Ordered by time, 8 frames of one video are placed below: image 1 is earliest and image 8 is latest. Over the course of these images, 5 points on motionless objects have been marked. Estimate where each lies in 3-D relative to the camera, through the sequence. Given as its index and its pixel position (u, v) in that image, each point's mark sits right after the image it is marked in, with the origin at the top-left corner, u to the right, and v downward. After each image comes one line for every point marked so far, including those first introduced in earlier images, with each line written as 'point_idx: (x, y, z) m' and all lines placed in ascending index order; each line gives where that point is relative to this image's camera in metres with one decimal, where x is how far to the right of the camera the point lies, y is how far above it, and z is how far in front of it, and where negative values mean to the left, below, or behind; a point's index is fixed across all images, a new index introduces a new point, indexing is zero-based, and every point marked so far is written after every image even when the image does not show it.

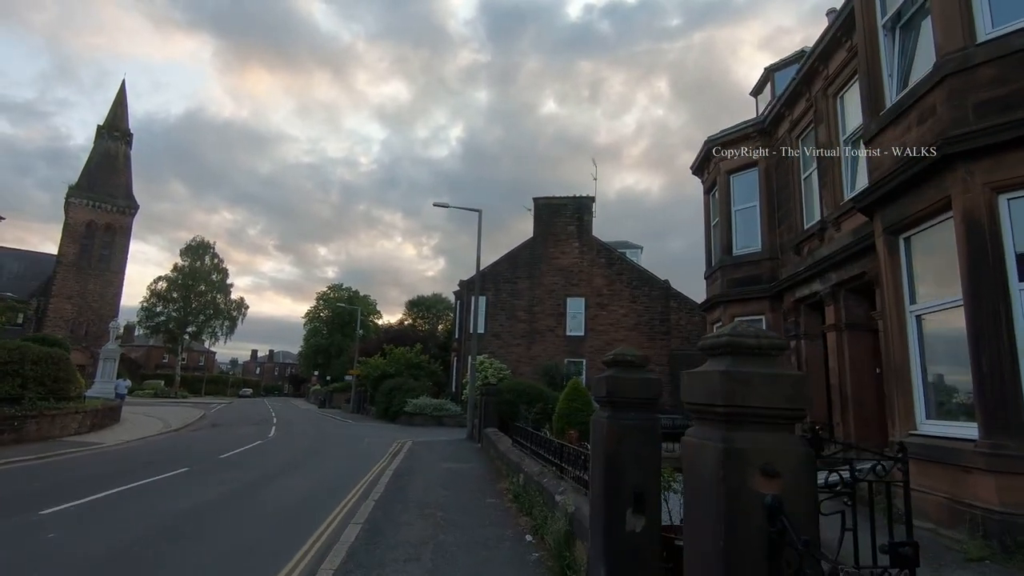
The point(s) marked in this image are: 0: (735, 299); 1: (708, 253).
0: (+5.5, -0.3, +13.7) m
1: (+5.6, +1.0, +15.7) m
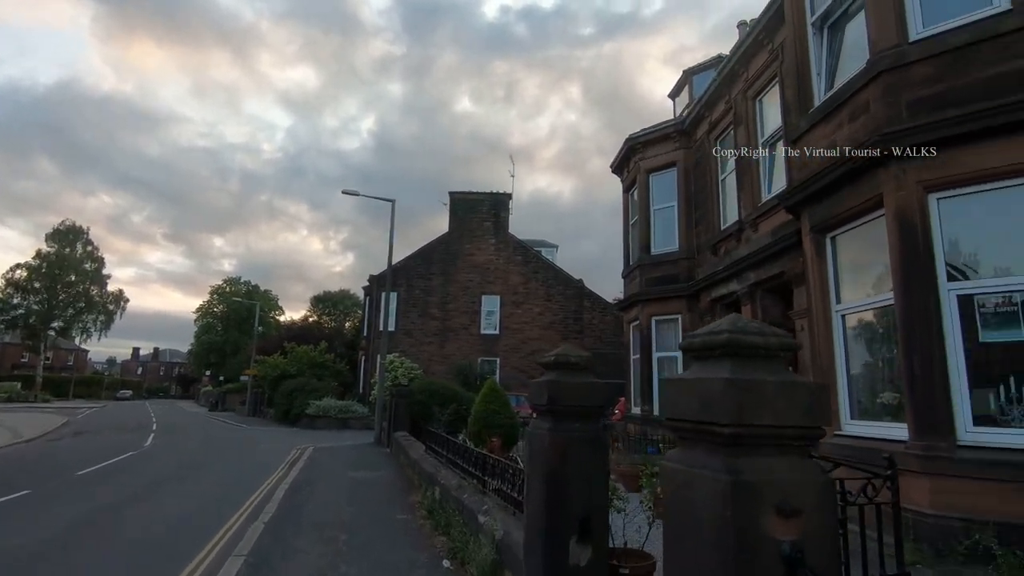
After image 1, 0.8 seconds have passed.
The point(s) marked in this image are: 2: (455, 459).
0: (+3.5, -0.3, +13.7) m
1: (+3.3, +1.0, +15.7) m
2: (-0.8, -2.3, +7.5) m
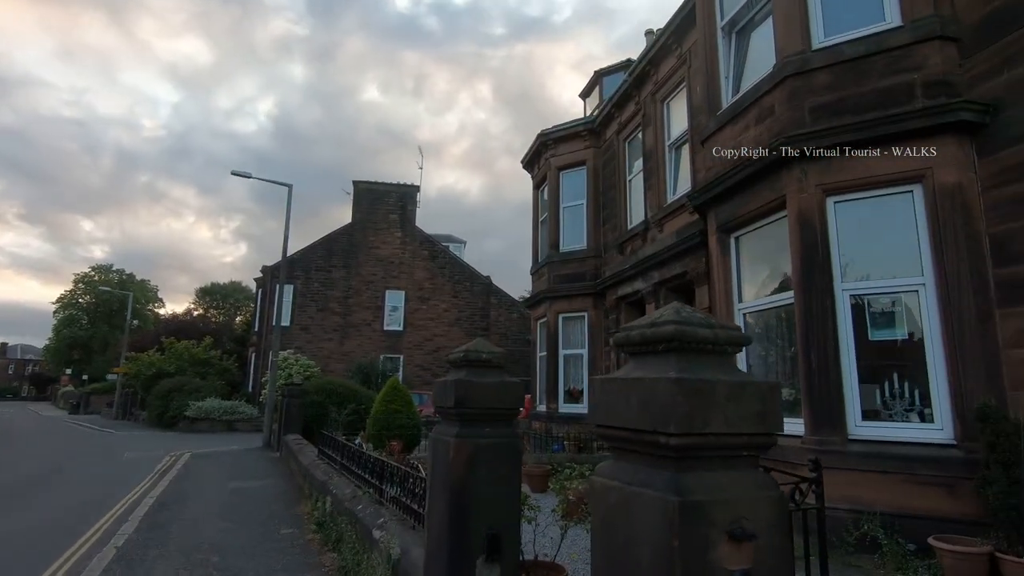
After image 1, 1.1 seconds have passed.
0: (+1.2, -0.2, +13.7) m
1: (+0.7, +1.1, +15.6) m
2: (-2.0, -2.2, +6.8) m
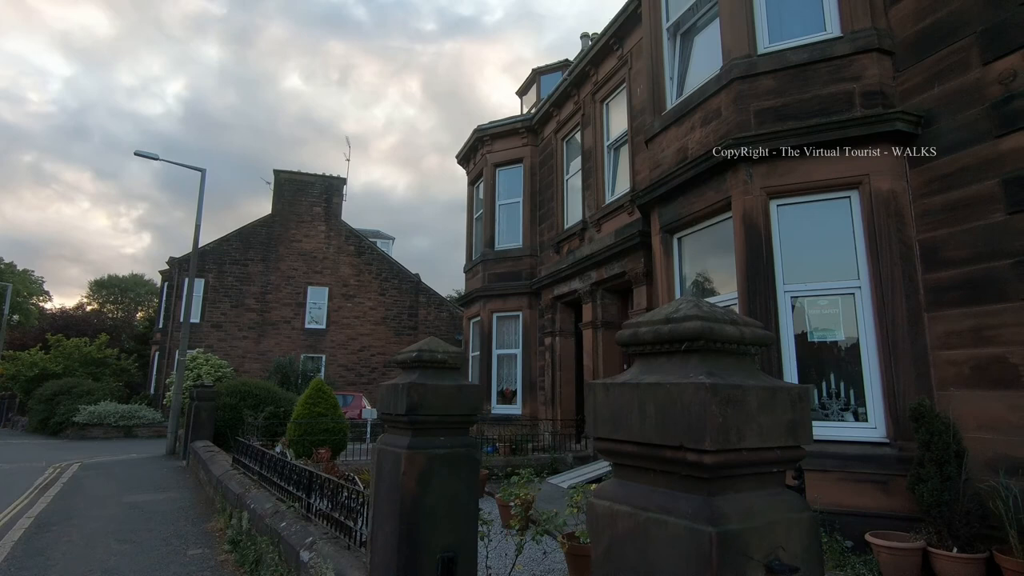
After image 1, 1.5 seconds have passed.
0: (-0.4, -0.1, +13.5) m
1: (-1.2, +1.1, +15.3) m
2: (-2.7, -2.1, +6.2) m
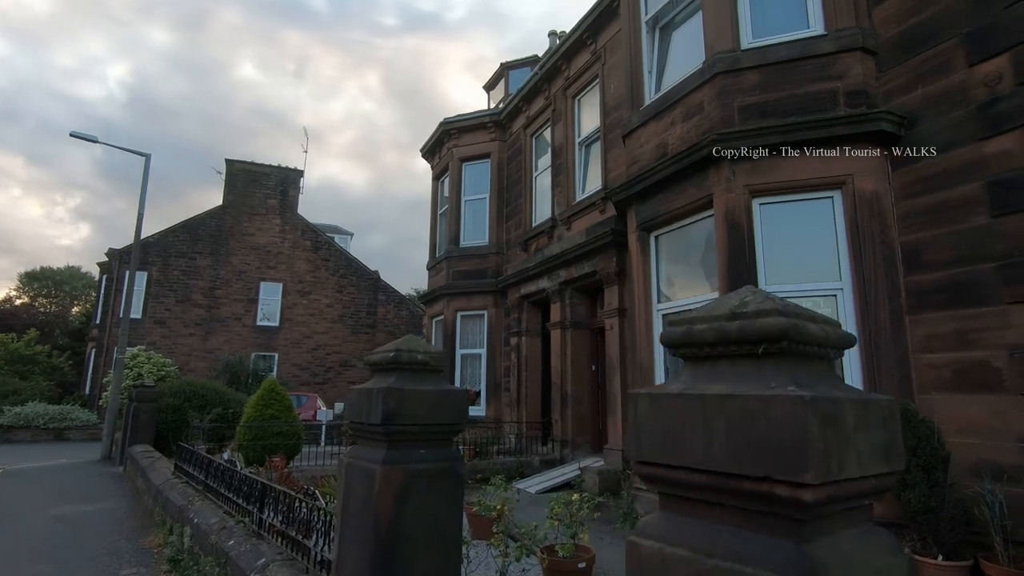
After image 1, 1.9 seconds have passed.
0: (-1.3, -0.1, +13.1) m
1: (-2.1, +1.2, +14.8) m
2: (-3.0, -2.0, +5.7) m
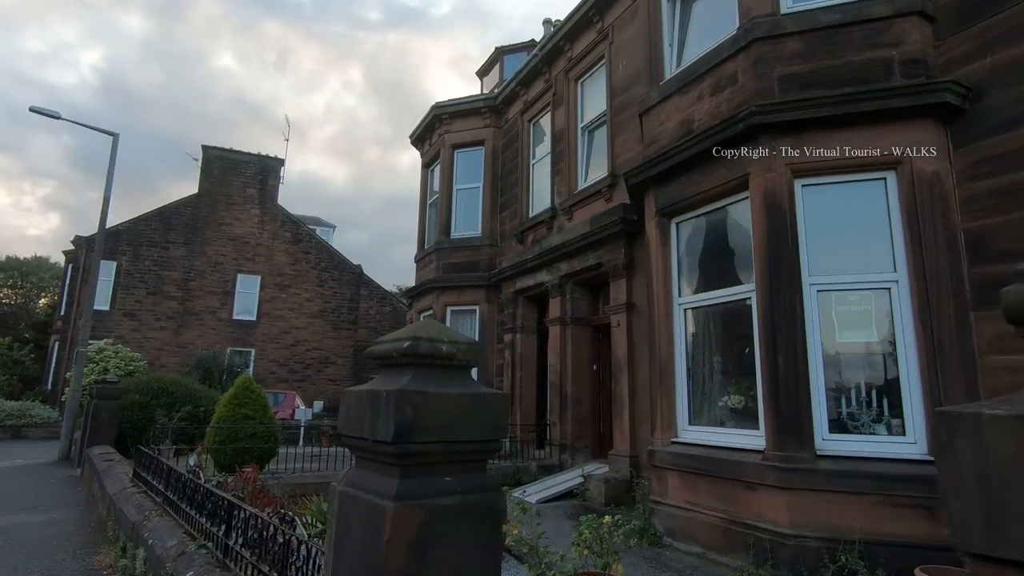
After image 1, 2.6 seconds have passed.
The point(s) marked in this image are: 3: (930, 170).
0: (-1.4, 0.0, +12.4) m
1: (-2.3, +1.4, +14.1) m
2: (-3.0, -1.9, +4.9) m
3: (+3.4, +1.0, +4.5) m
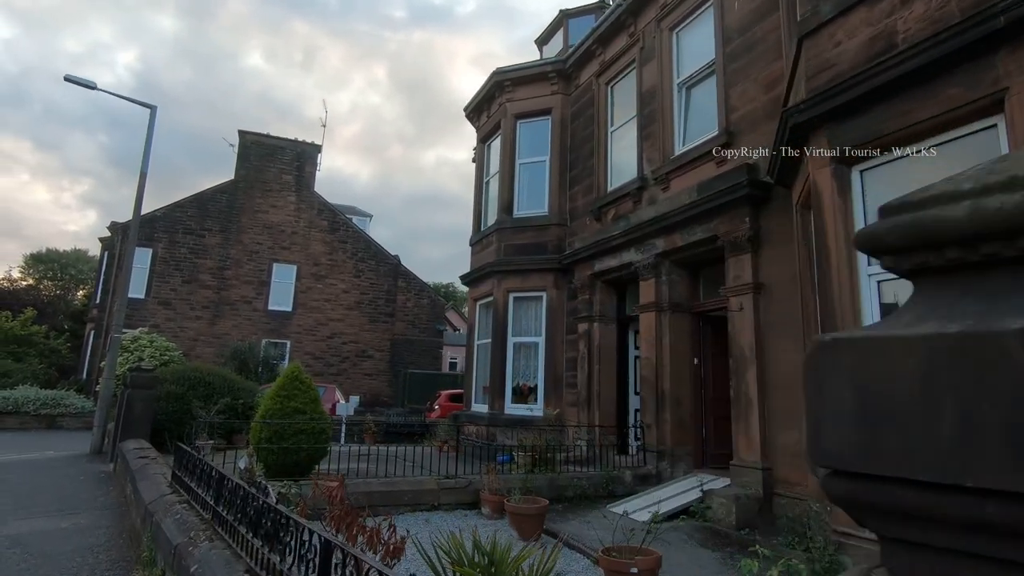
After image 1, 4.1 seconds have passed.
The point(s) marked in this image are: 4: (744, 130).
0: (0.0, +0.4, +11.1) m
1: (-0.8, +1.7, +12.9) m
2: (-1.9, -1.6, +3.7) m
3: (+4.5, +1.2, +3.1) m
4: (+3.0, +2.0, +7.2) m
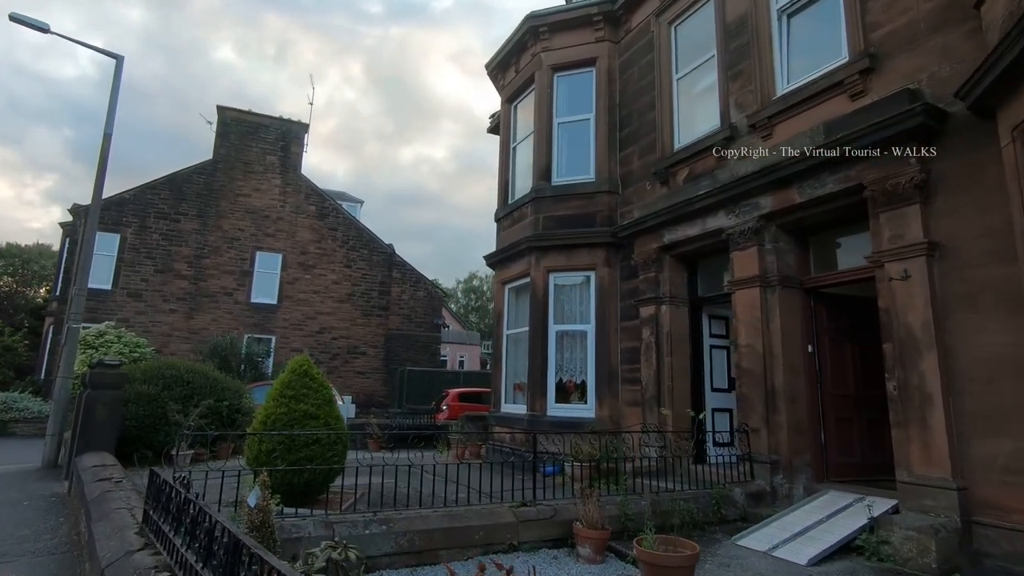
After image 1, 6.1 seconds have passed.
0: (+0.7, +0.7, +9.4) m
1: (-0.2, +2.1, +11.1) m
2: (-0.9, -1.2, +2.0) m
3: (+5.5, +1.6, +1.6) m
4: (+3.8, +2.4, +5.6) m
